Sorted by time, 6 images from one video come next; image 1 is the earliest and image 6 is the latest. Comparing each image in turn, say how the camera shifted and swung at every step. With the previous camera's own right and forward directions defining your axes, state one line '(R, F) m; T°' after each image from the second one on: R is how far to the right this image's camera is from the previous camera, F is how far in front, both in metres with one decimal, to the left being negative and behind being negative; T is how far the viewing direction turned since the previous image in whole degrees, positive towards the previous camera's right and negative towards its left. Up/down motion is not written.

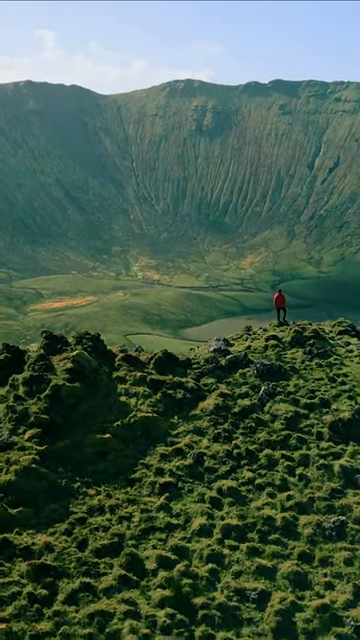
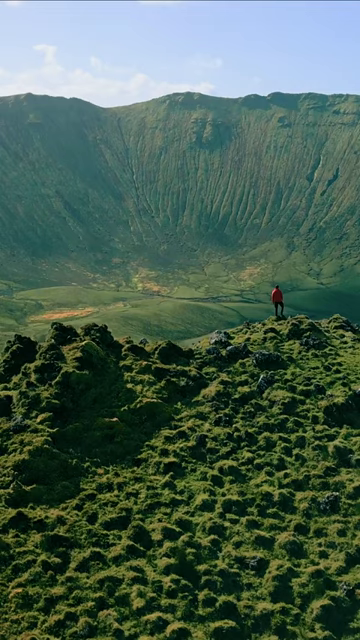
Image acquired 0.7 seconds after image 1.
(-0.1, -1.8) m; 0°
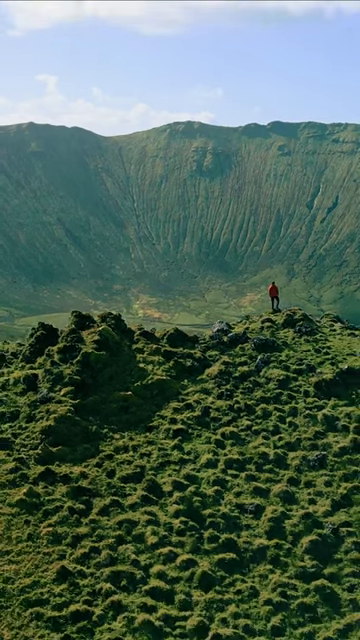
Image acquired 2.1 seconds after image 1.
(-0.2, -4.0) m; 0°
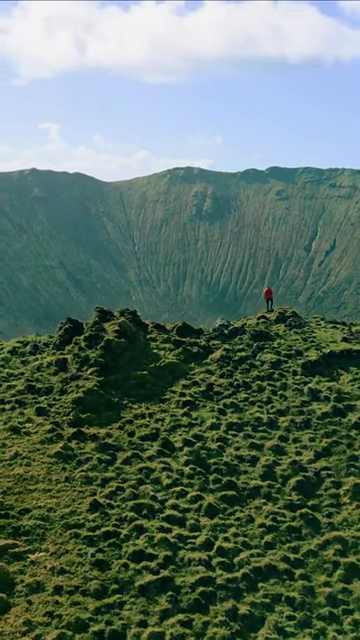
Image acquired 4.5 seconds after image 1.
(-0.3, -6.3) m; 0°
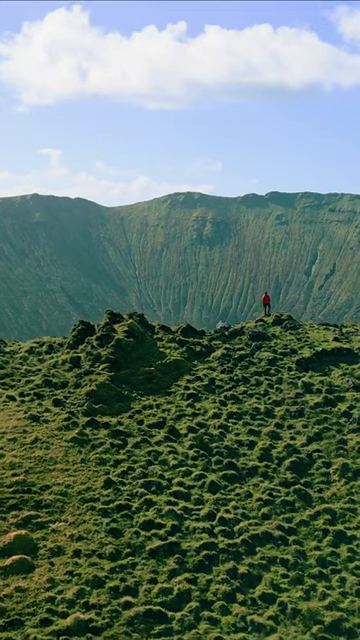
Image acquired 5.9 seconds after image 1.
(-0.2, -3.7) m; 0°
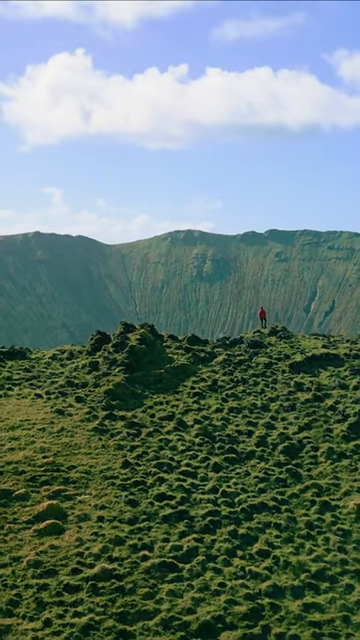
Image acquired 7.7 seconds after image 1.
(-0.3, -5.9) m; 0°
